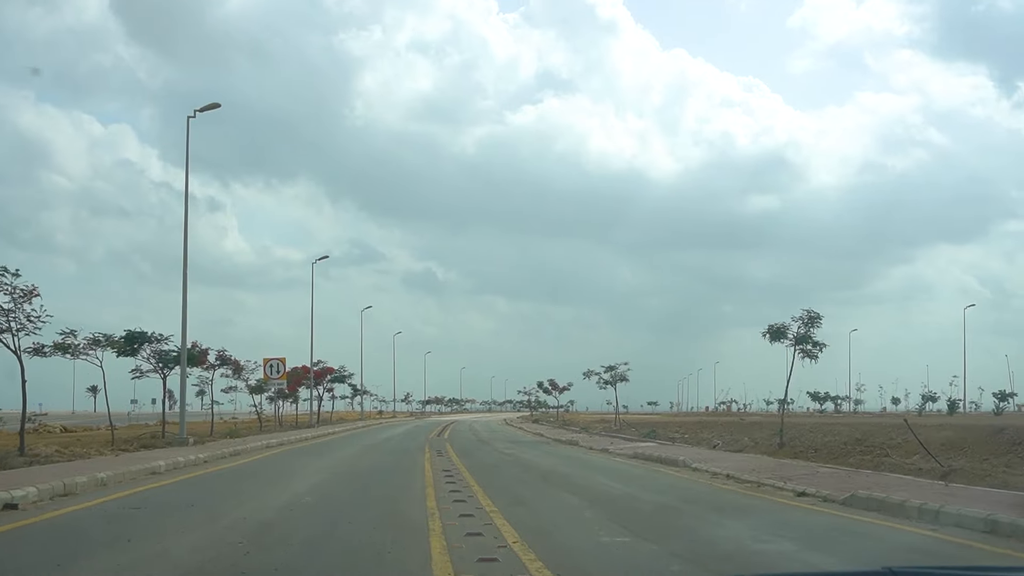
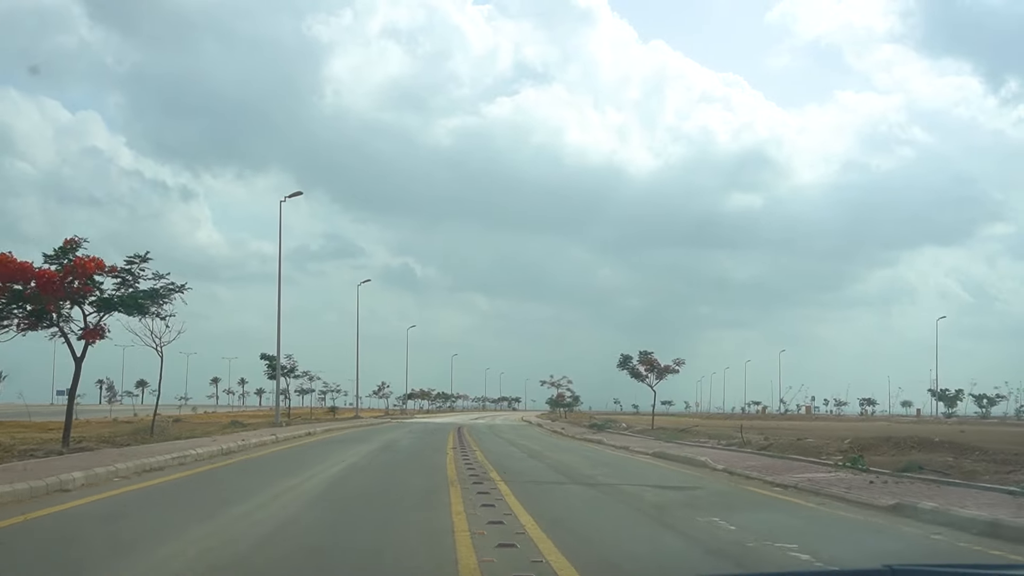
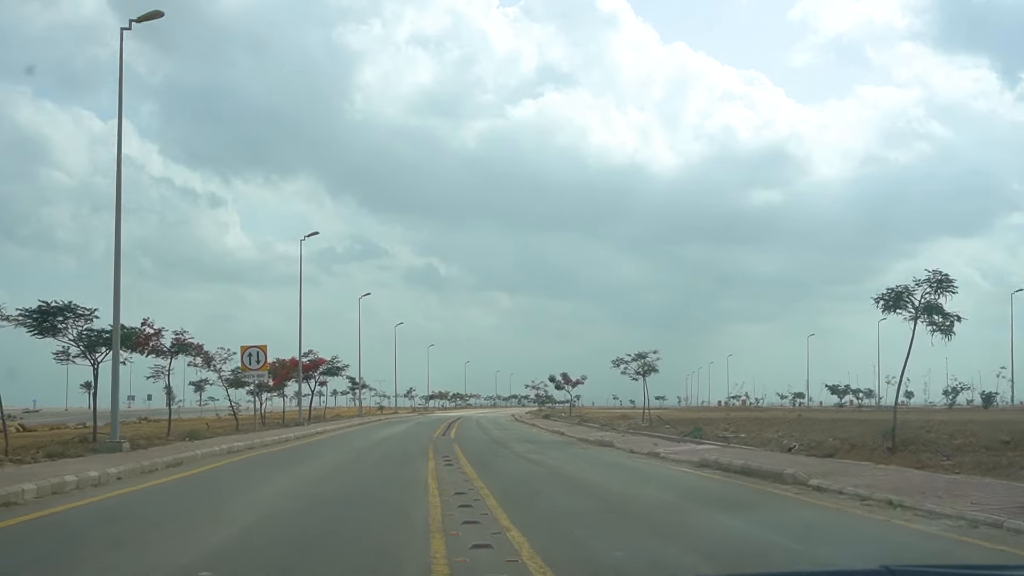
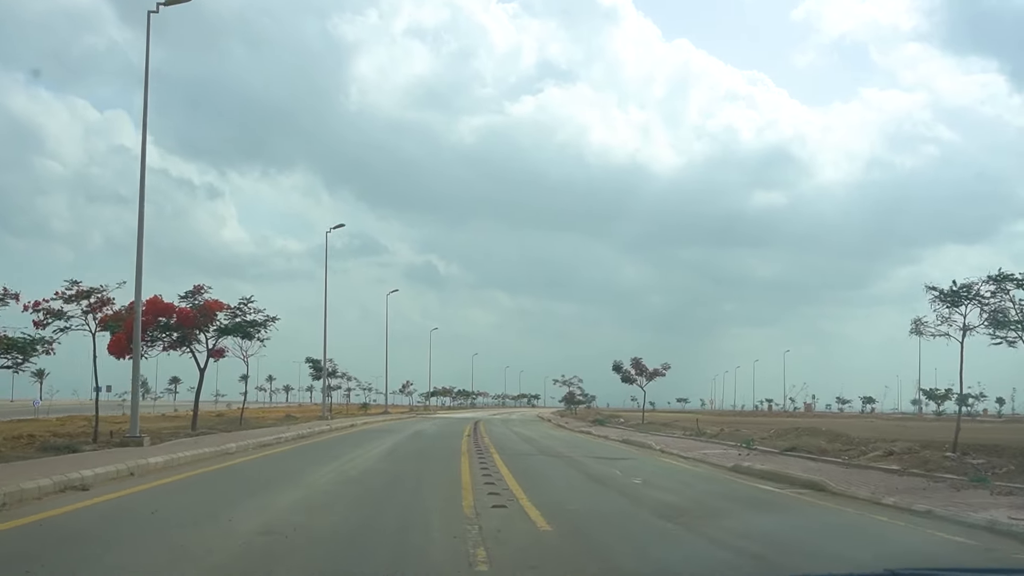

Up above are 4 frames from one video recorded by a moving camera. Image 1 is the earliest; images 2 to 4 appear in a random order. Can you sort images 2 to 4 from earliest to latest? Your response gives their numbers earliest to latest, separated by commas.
3, 4, 2
